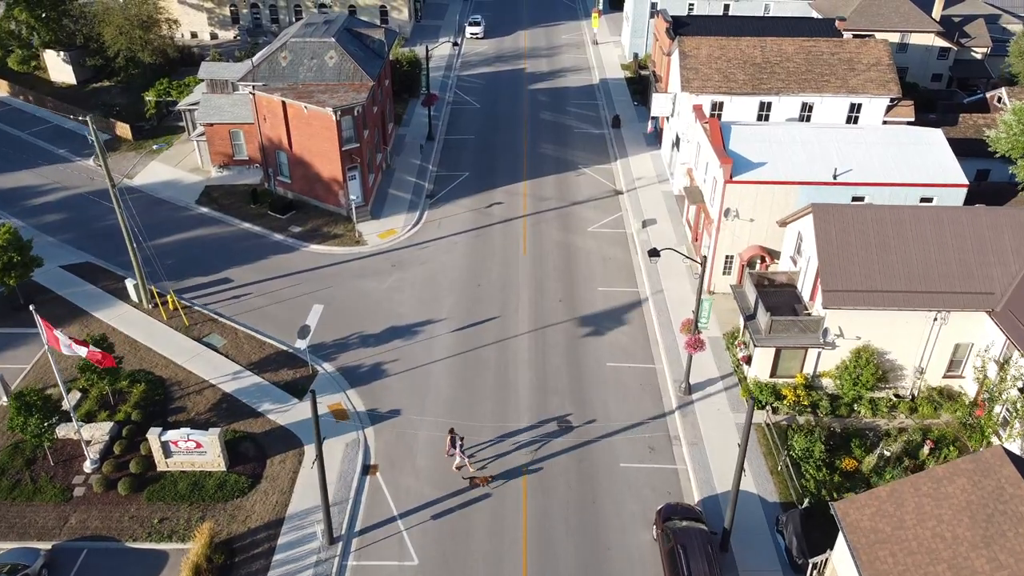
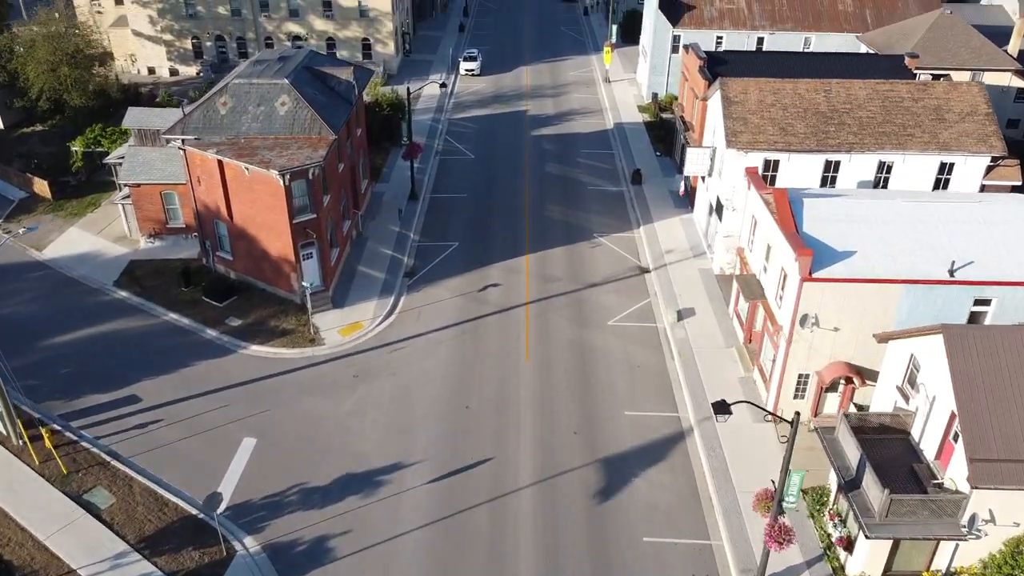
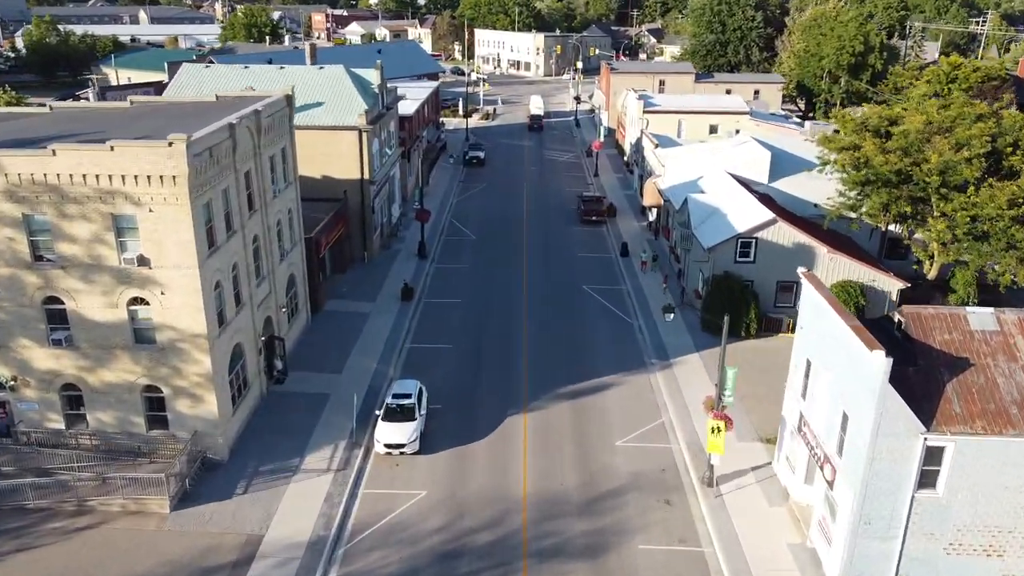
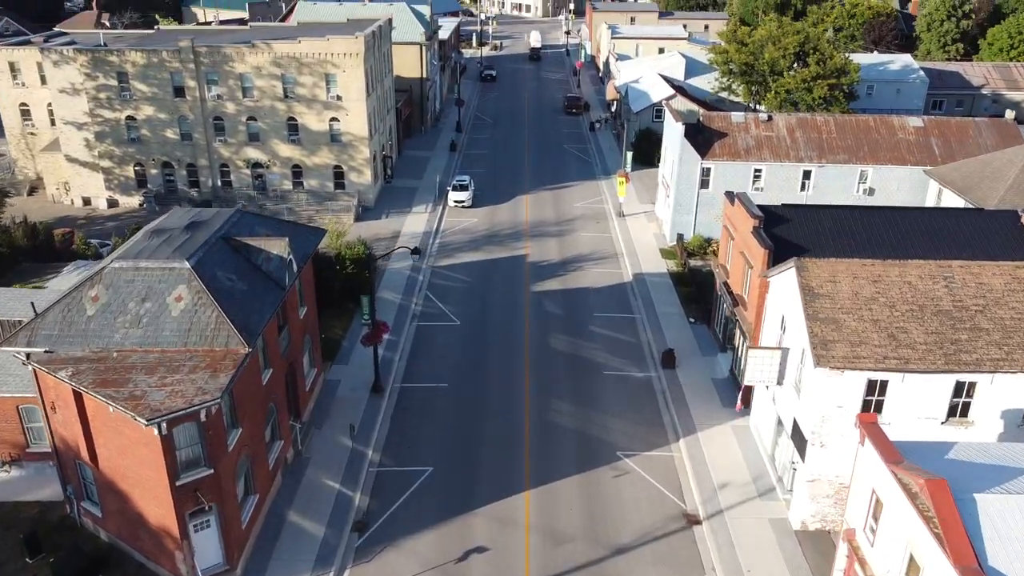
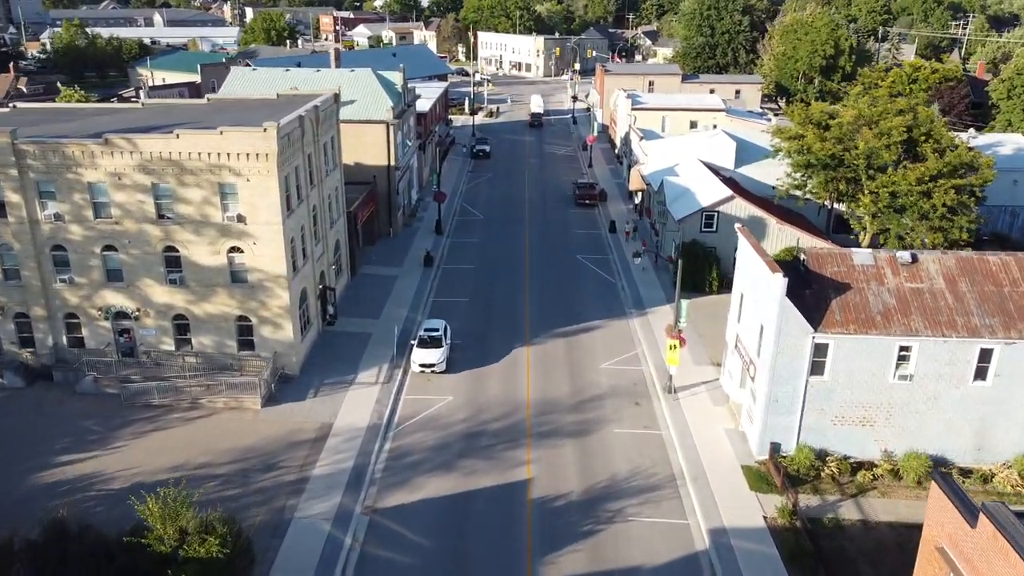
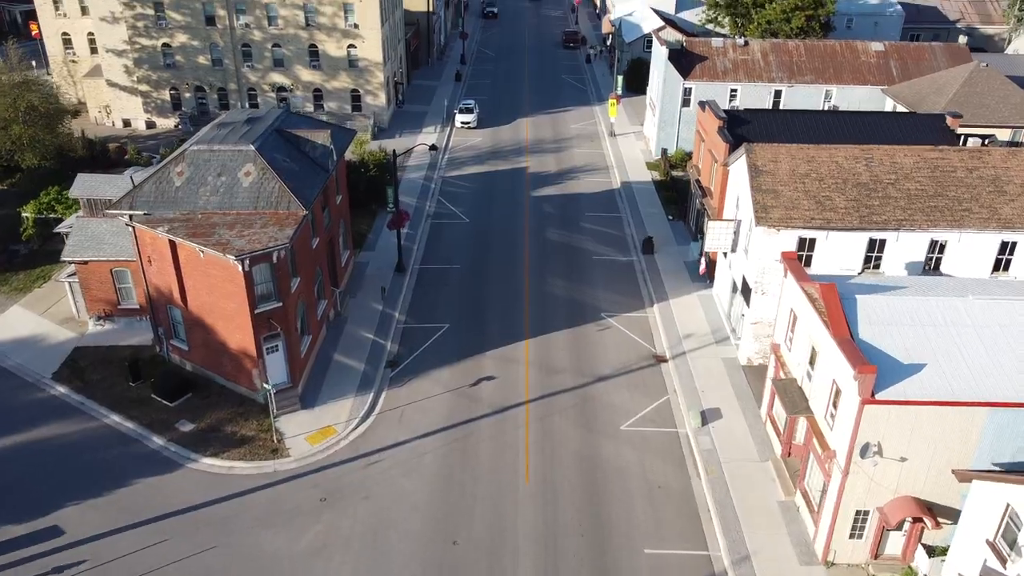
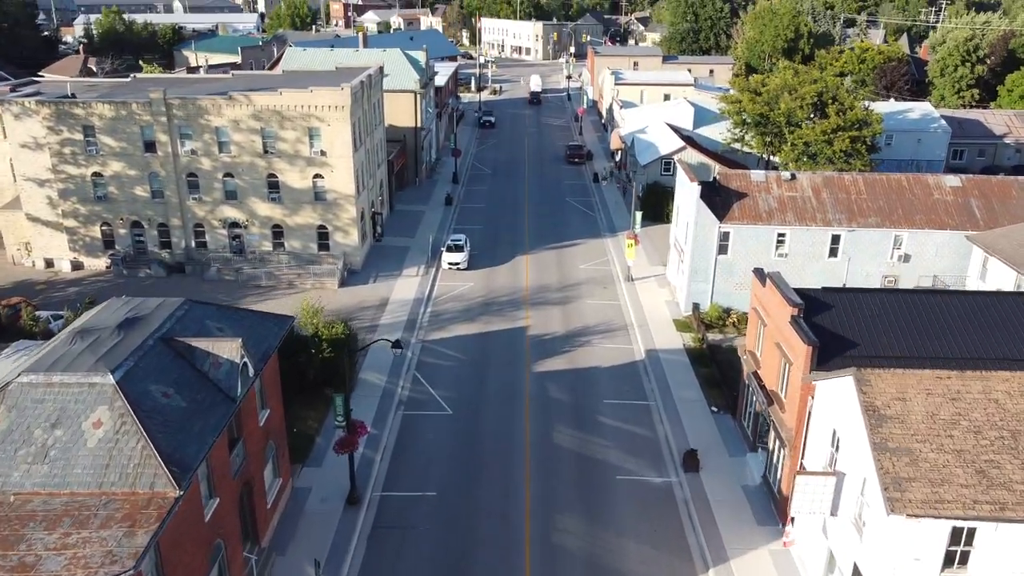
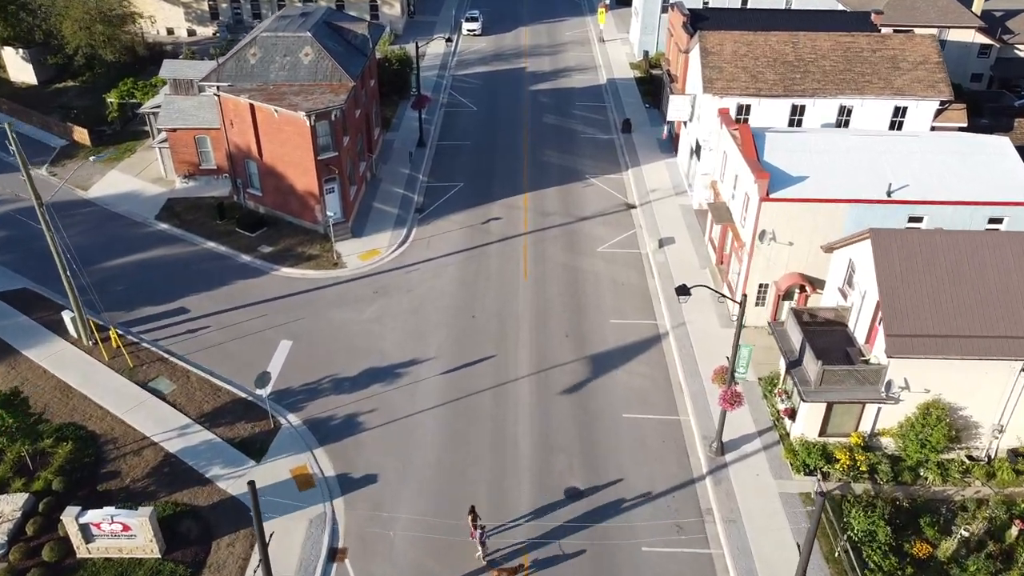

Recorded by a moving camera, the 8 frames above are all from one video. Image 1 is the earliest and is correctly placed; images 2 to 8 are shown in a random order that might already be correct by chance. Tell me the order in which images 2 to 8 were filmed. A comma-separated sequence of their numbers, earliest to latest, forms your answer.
8, 2, 6, 4, 7, 5, 3
